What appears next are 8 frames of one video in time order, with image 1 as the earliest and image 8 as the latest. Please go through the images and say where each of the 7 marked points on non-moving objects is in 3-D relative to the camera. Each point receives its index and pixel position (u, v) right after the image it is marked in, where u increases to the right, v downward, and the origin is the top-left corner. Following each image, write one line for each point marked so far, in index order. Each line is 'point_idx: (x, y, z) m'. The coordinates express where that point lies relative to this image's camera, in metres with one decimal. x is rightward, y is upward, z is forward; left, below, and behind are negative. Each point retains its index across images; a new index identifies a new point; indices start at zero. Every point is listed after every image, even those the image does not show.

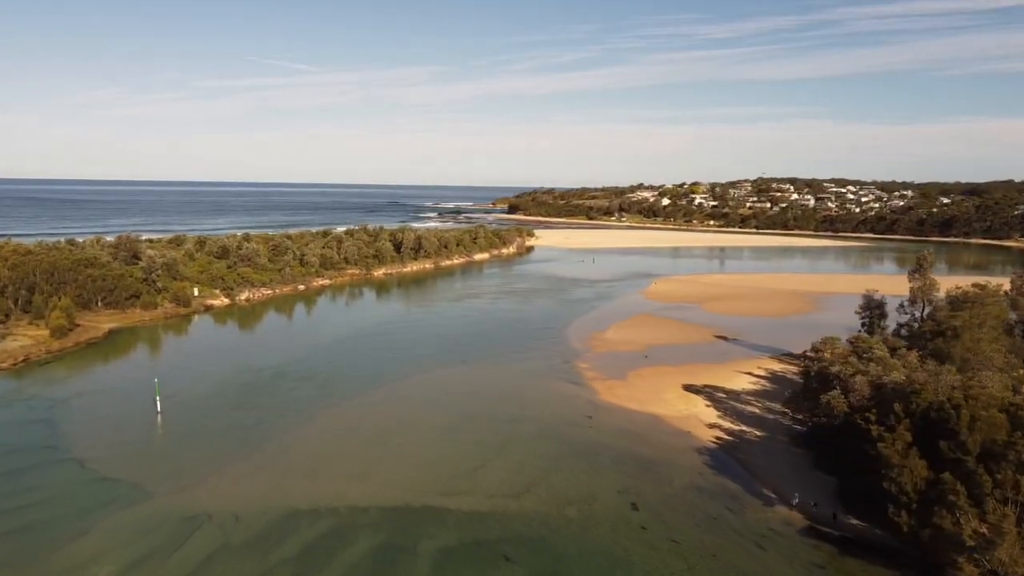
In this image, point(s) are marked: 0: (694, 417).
0: (+4.4, -3.1, +19.7) m
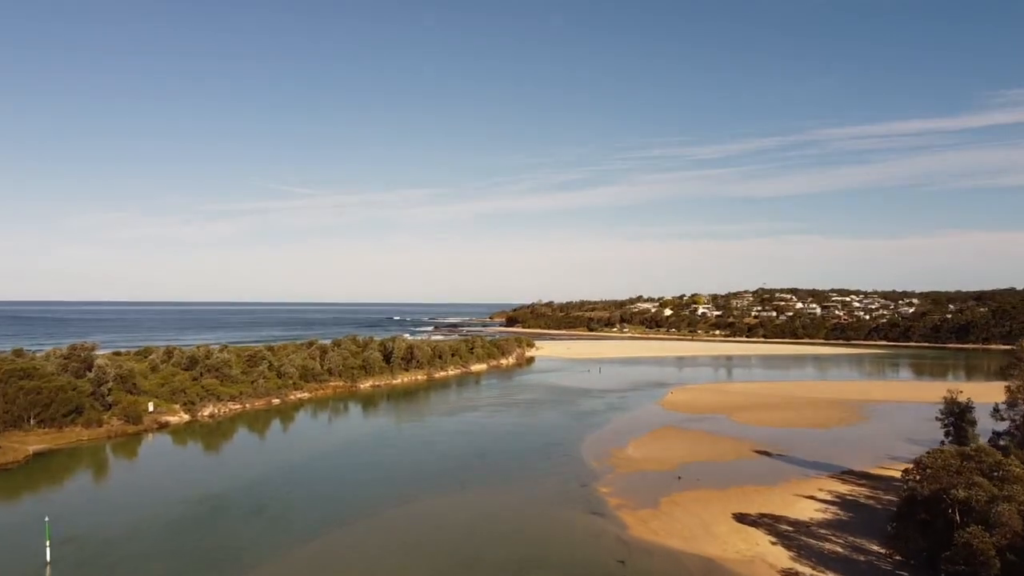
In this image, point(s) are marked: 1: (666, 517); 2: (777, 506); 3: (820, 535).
0: (+4.5, -4.9, +14.8) m
1: (+3.4, -5.0, +17.9) m
2: (+6.1, -5.0, +19.0) m
3: (+6.1, -4.9, +16.2) m
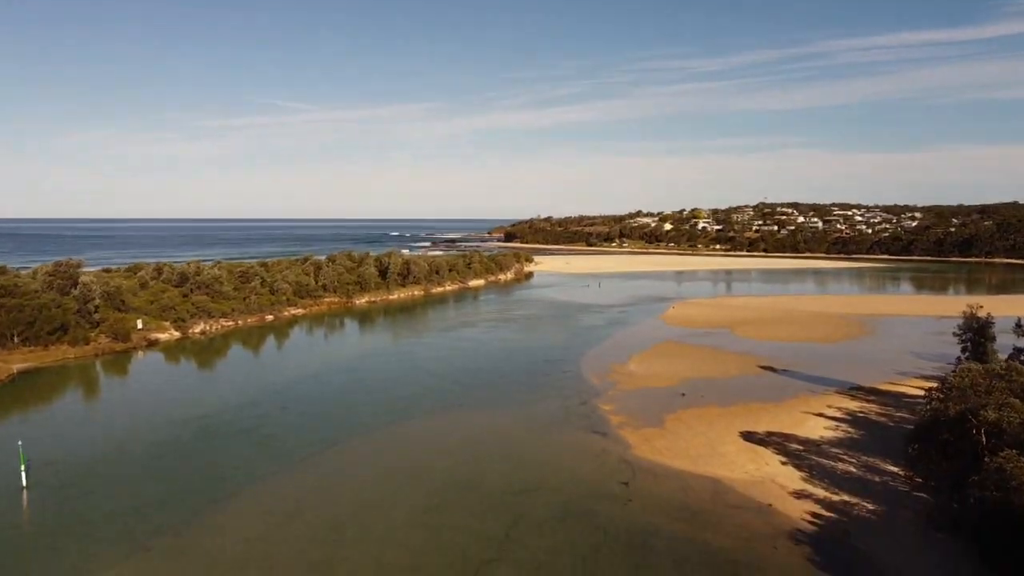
0: (+4.5, -3.3, +14.1) m
1: (+3.3, -3.1, +17.3) m
2: (+6.1, -3.0, +18.3) m
3: (+6.1, -3.2, +15.6) m
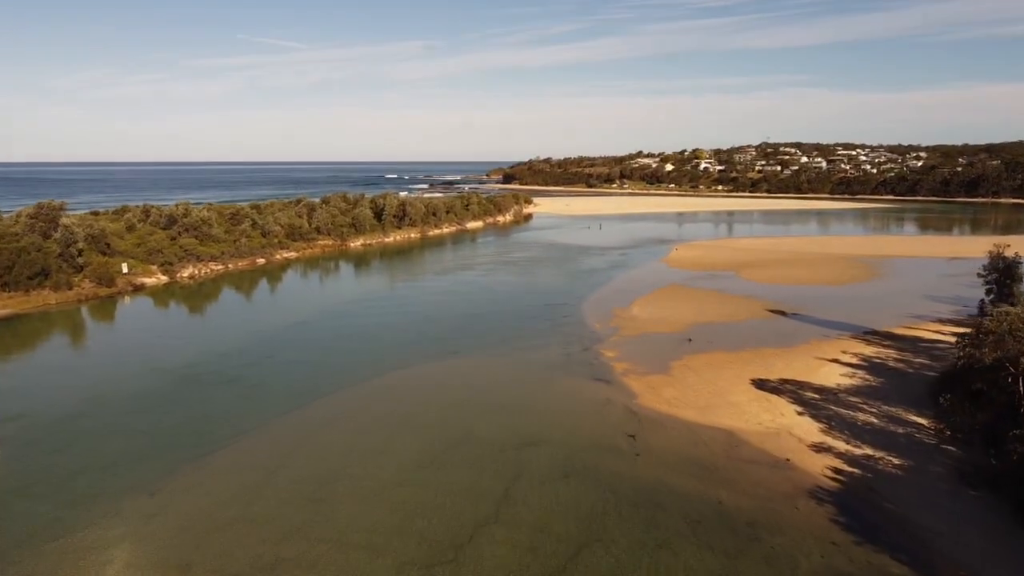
0: (+4.5, -2.4, +13.3) m
1: (+3.3, -1.9, +16.4) m
2: (+6.1, -1.7, +17.4) m
3: (+6.1, -2.1, +14.7) m
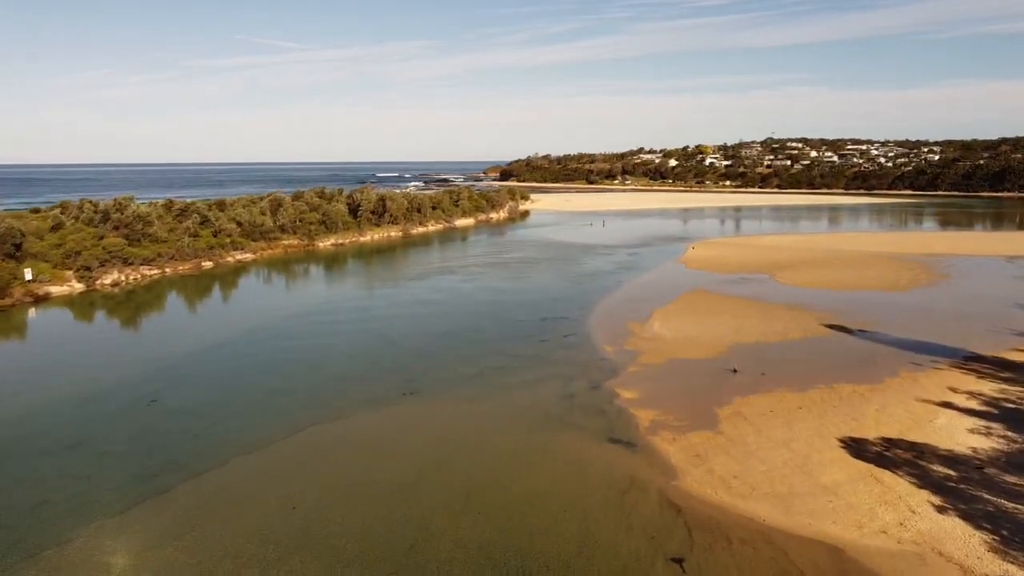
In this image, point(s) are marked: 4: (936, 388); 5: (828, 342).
0: (+4.1, -2.6, +7.9) m
1: (+3.0, -2.2, +11.0) m
2: (+5.8, -2.0, +12.1) m
3: (+5.7, -2.3, +9.4) m
4: (+7.1, -1.6, +13.8) m
5: (+6.7, -1.1, +17.5) m
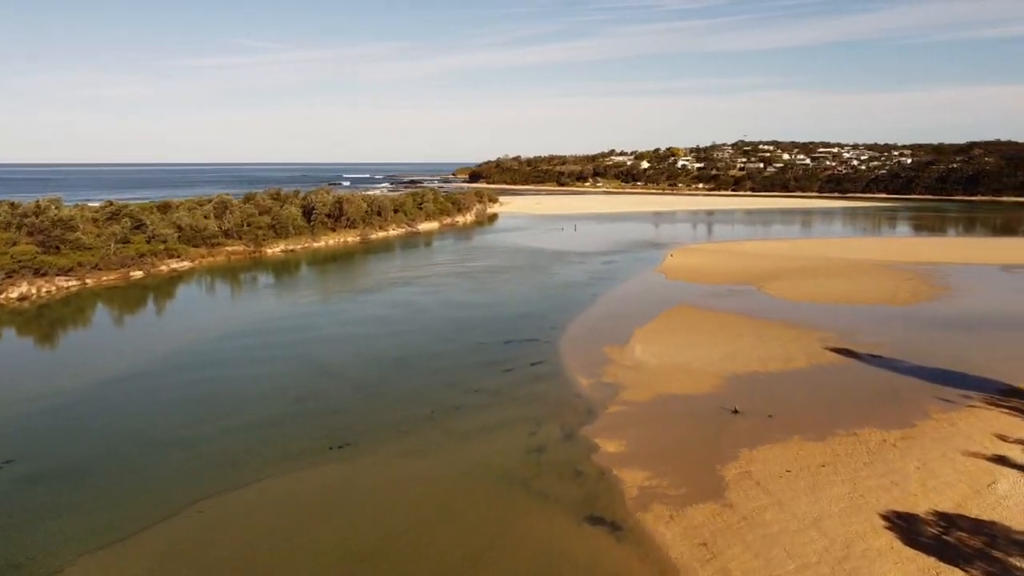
0: (+3.7, -3.0, +5.4) m
1: (+2.5, -2.5, +8.5) m
2: (+5.2, -2.3, +9.6) m
3: (+5.3, -2.7, +6.9) m
4: (+6.5, -2.0, +11.4) m
5: (+5.9, -1.5, +15.0) m
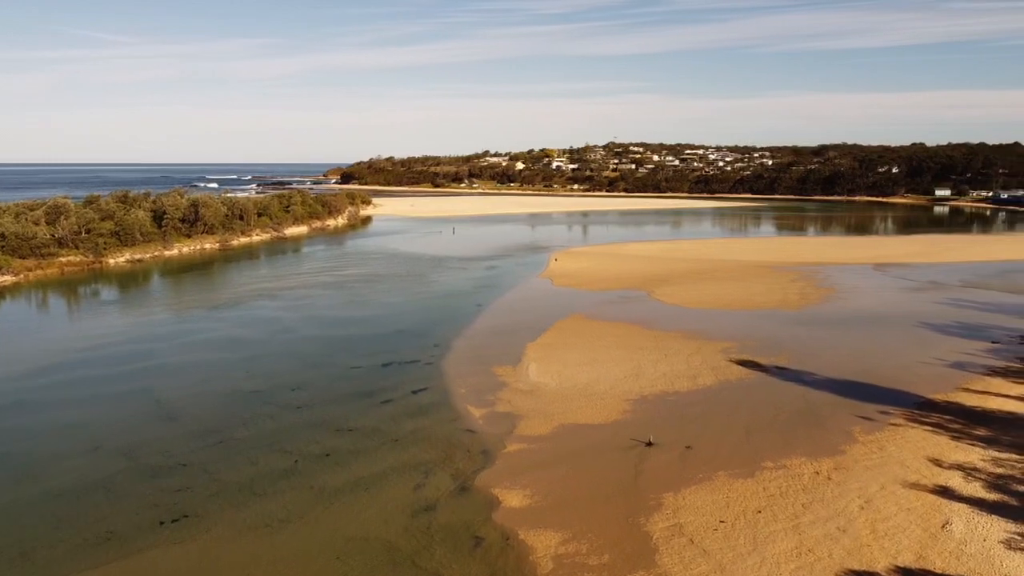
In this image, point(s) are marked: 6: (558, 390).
0: (+3.3, -3.1, +4.0) m
1: (+1.6, -2.7, +6.9) m
2: (+4.1, -2.5, +8.4) m
3: (+4.6, -2.8, +5.7) m
4: (+5.1, -2.2, +10.4) m
5: (+4.0, -1.7, +13.9) m
6: (+0.8, -1.7, +13.8) m
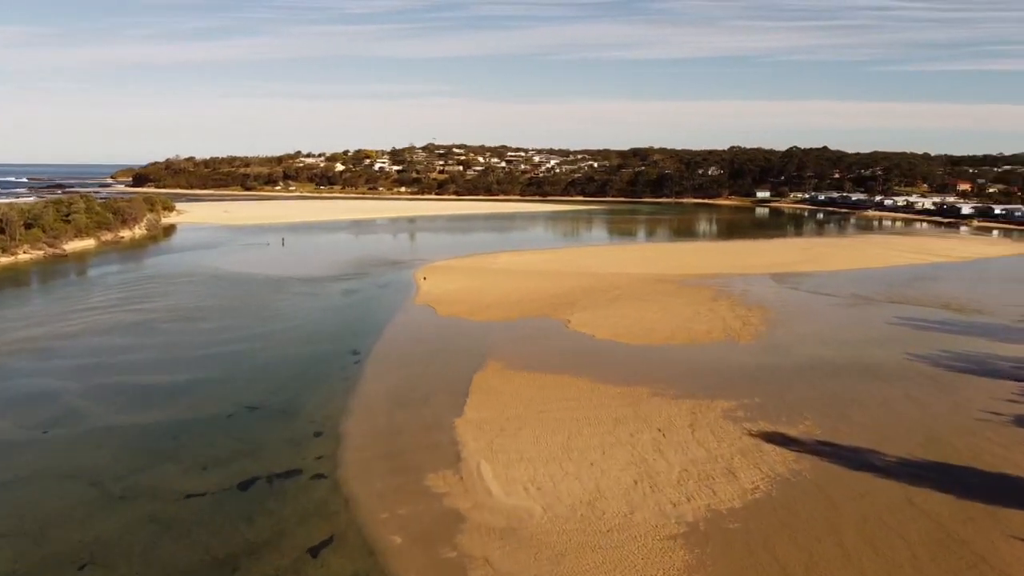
0: (+5.1, -3.7, -0.5) m
1: (+2.8, -3.4, +1.9) m
2: (+4.9, -3.1, +3.9) m
3: (+5.9, -3.4, +1.4) m
4: (+5.4, -2.7, +6.1) m
5: (+3.5, -2.3, +9.2) m
6: (+0.4, -2.4, +8.5) m
